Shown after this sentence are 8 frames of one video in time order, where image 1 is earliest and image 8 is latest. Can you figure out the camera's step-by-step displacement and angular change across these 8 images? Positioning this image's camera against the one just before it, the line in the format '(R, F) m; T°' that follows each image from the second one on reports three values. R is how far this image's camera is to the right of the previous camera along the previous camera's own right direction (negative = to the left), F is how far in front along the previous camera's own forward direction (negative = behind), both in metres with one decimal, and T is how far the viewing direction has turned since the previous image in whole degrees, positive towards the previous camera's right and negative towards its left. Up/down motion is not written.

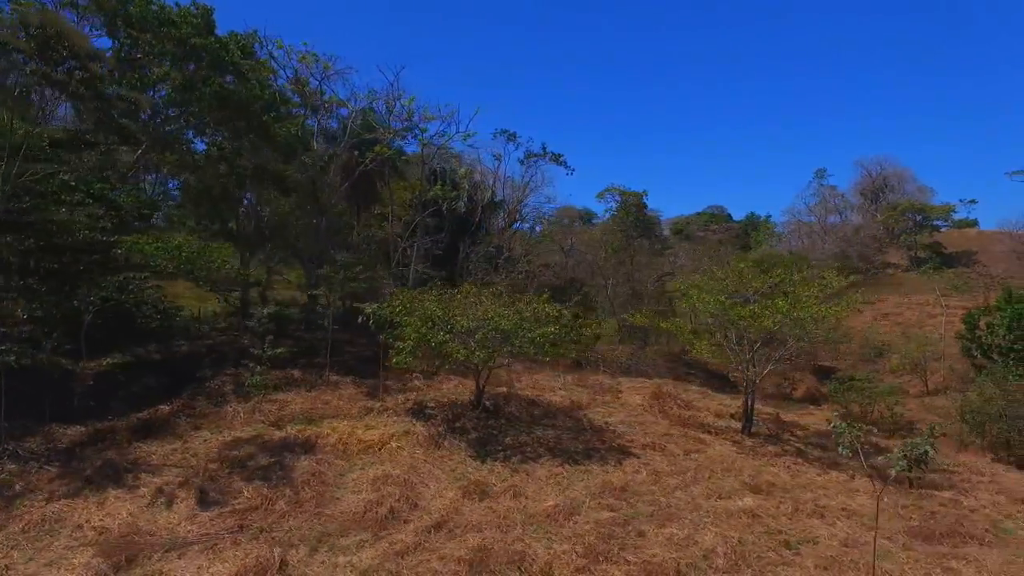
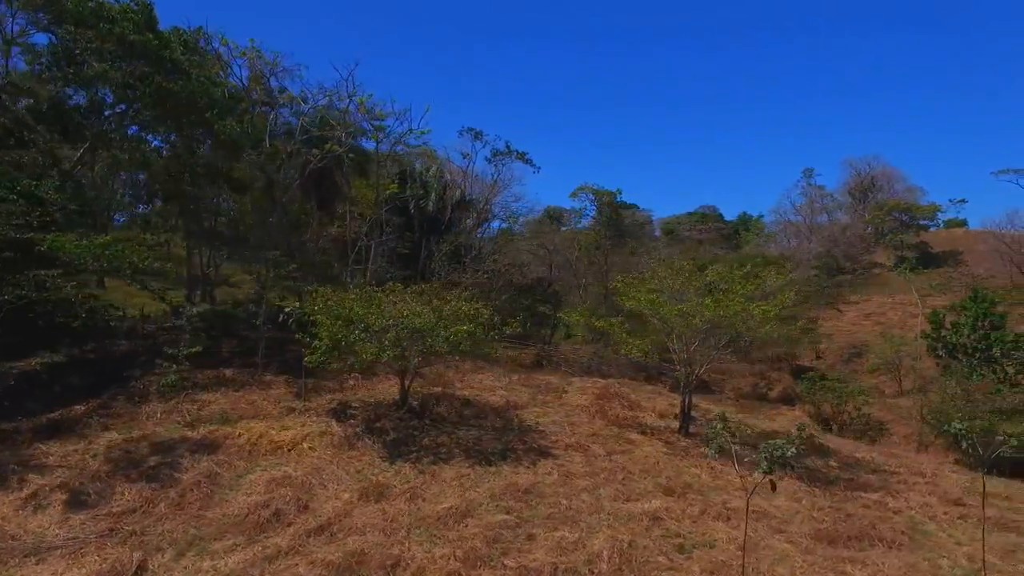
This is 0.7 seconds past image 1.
(+1.1, +0.2) m; 0°
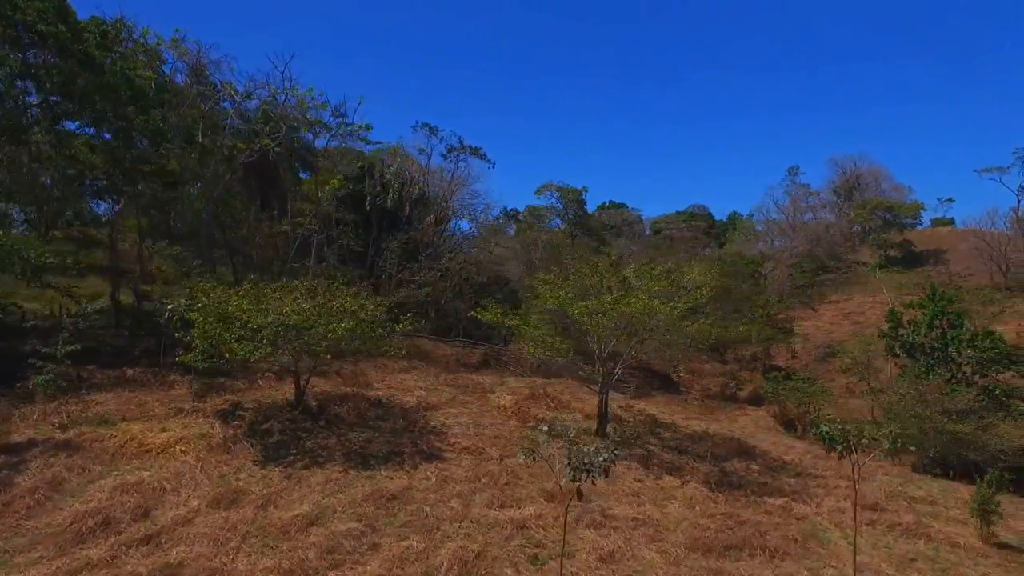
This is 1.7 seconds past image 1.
(+1.5, +0.4) m; 0°
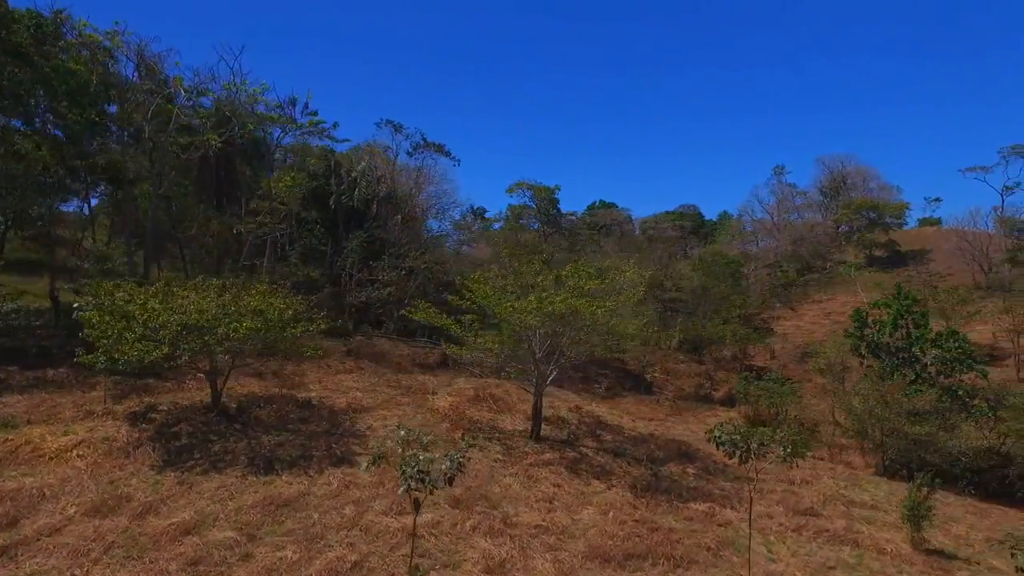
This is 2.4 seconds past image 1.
(+1.0, +0.3) m; 0°
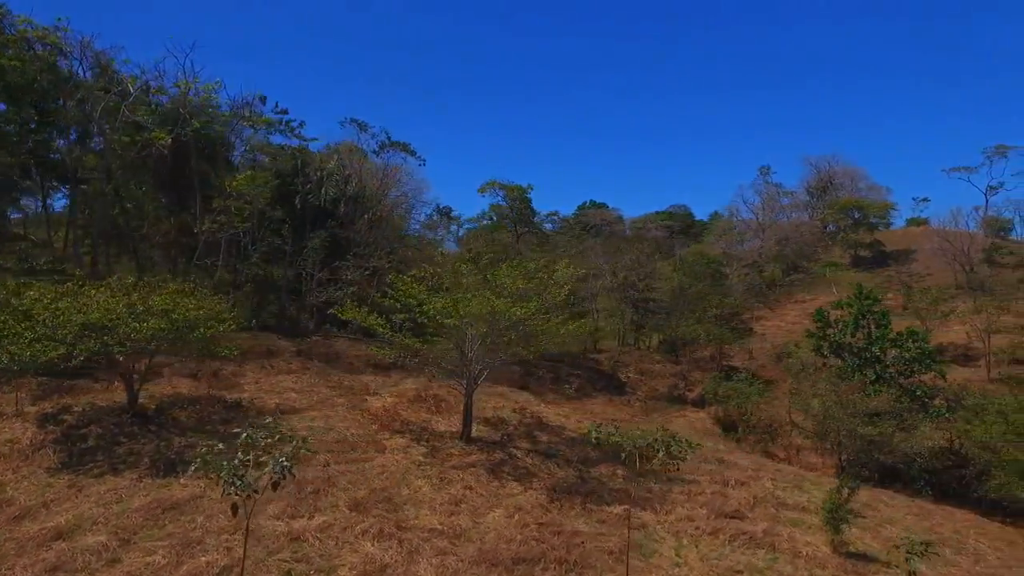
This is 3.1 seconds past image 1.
(+1.1, +0.1) m; 0°
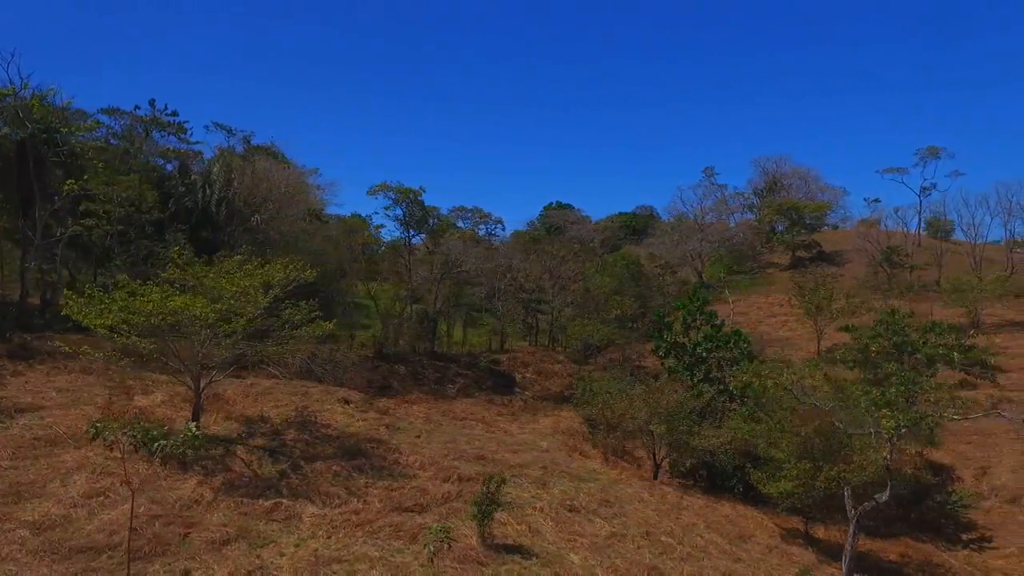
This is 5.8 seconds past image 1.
(+4.4, -0.3) m; 0°
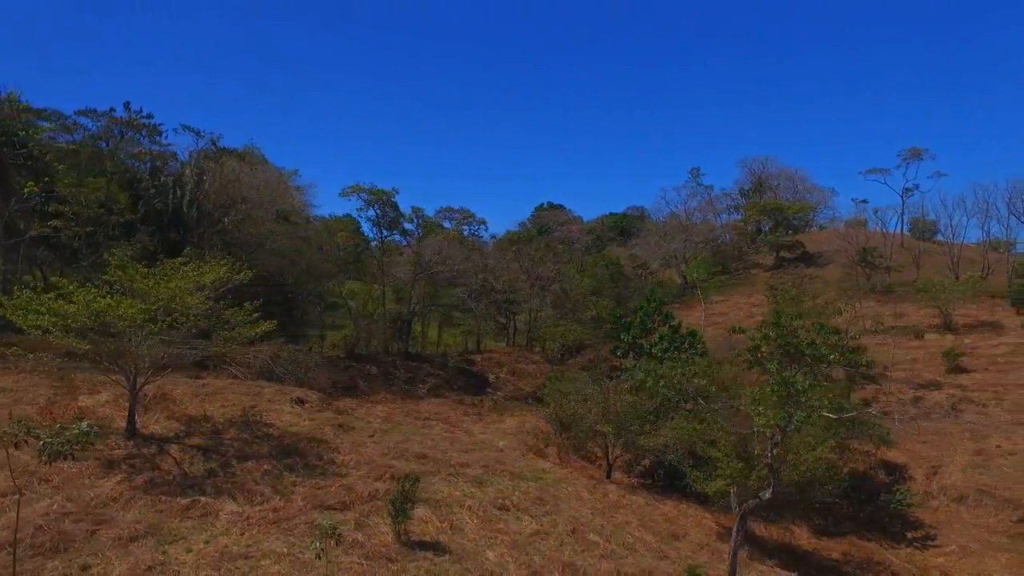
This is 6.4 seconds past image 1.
(+1.1, -0.1) m; 0°
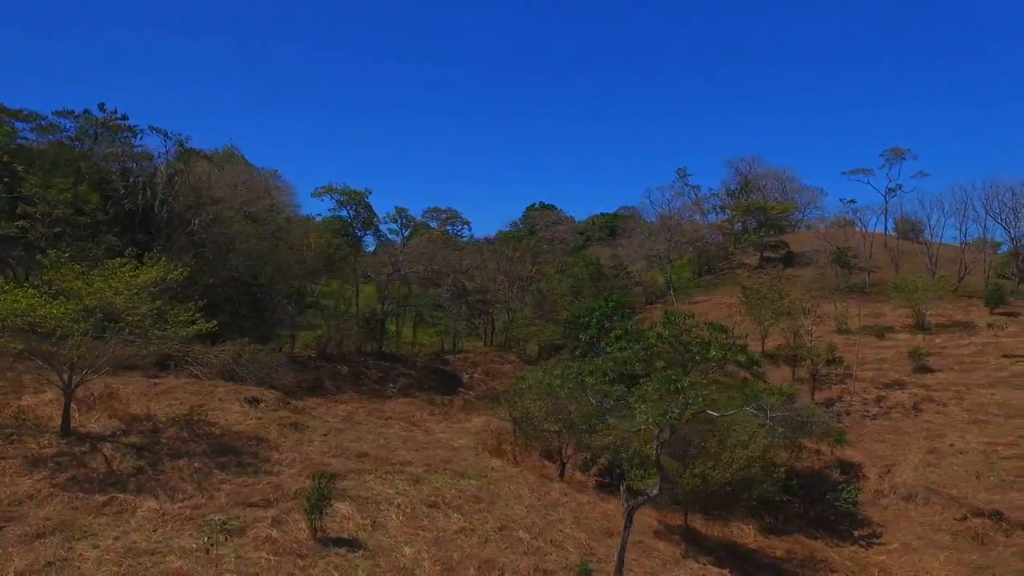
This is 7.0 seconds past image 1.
(+1.1, -0.1) m; 0°
